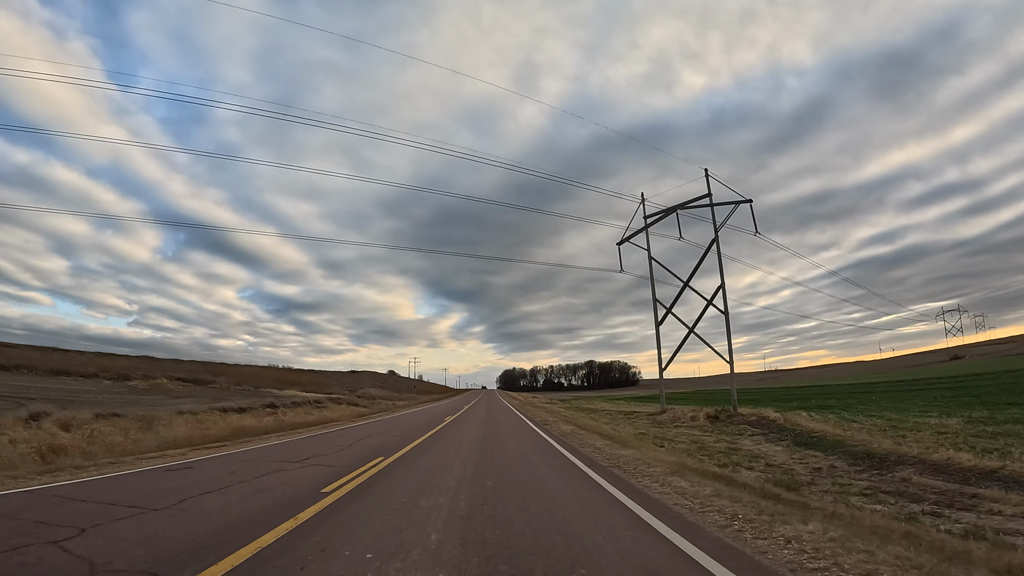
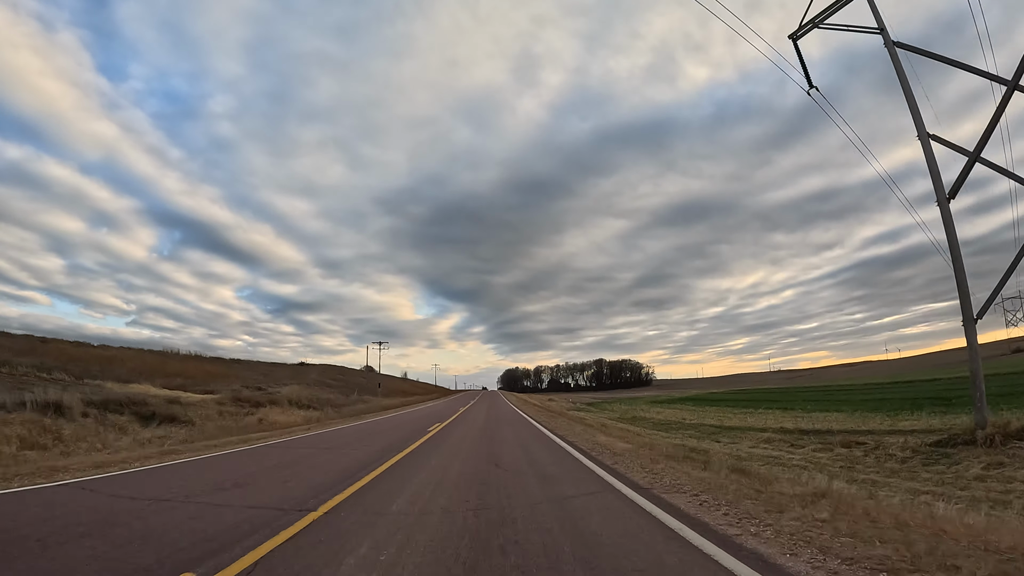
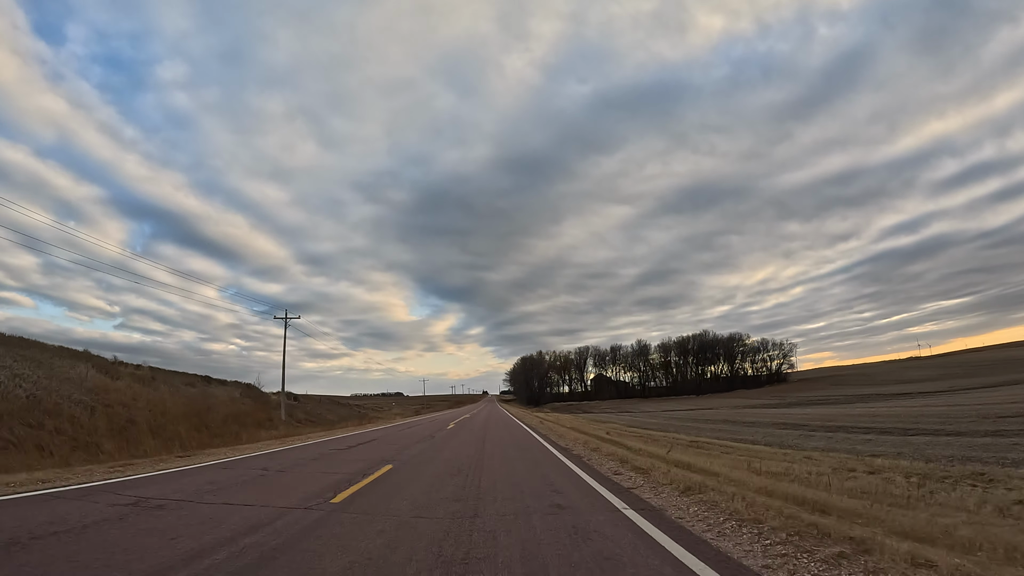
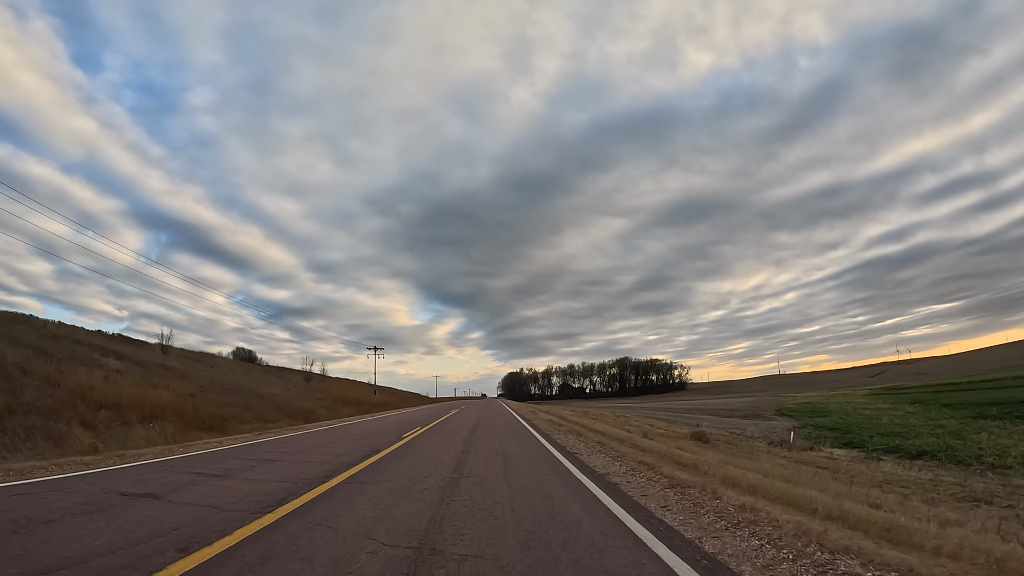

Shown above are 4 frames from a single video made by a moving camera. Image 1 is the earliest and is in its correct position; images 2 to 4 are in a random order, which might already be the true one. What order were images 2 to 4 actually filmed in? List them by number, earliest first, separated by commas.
2, 4, 3
